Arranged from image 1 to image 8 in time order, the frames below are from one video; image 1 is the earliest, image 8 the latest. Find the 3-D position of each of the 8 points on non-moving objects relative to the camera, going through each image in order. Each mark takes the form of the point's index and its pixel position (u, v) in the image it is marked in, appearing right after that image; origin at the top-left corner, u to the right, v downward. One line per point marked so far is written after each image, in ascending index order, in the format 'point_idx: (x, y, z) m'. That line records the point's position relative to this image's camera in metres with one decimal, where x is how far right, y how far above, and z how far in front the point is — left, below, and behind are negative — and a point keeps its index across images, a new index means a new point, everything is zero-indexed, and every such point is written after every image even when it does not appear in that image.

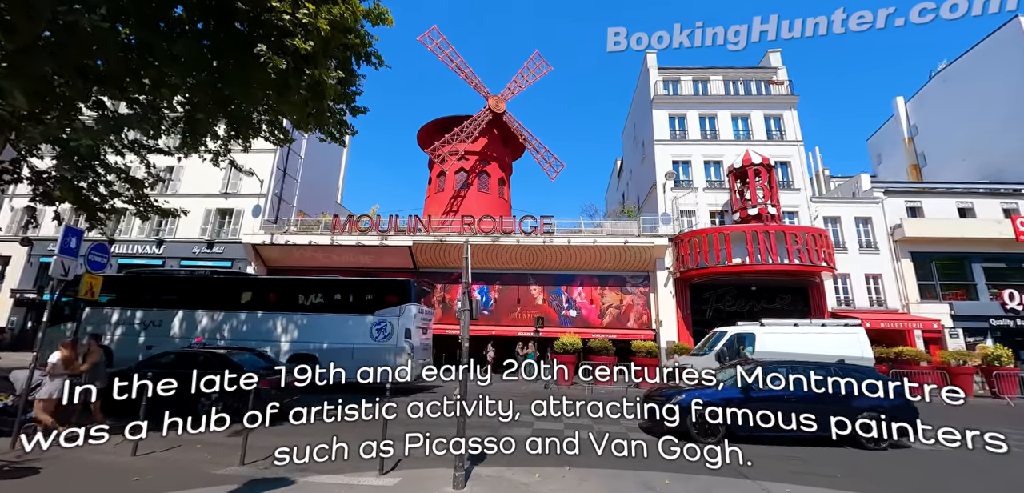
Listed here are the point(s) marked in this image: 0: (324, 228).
0: (-8.3, +0.8, +18.6) m
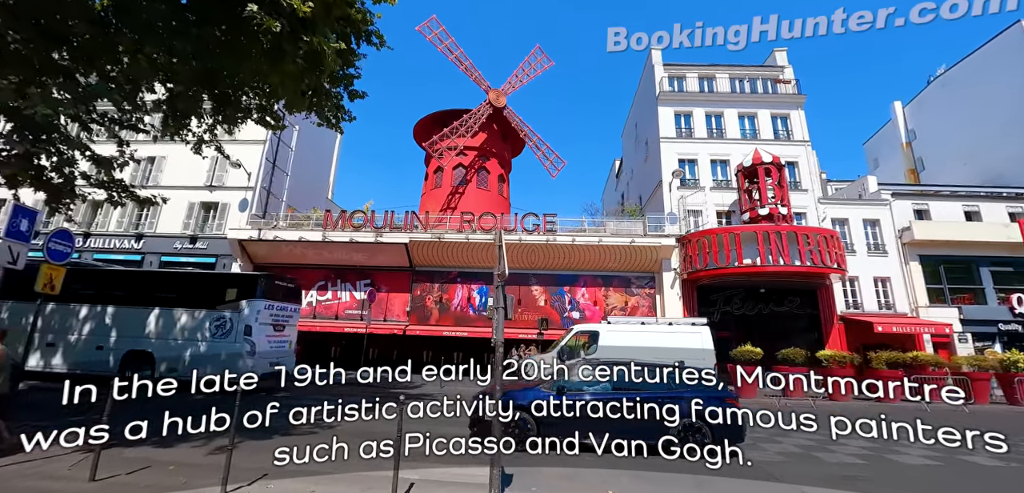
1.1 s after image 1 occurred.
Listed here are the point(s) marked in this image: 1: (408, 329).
0: (-8.2, +0.9, +17.7) m
1: (-4.1, -3.3, +16.9) m
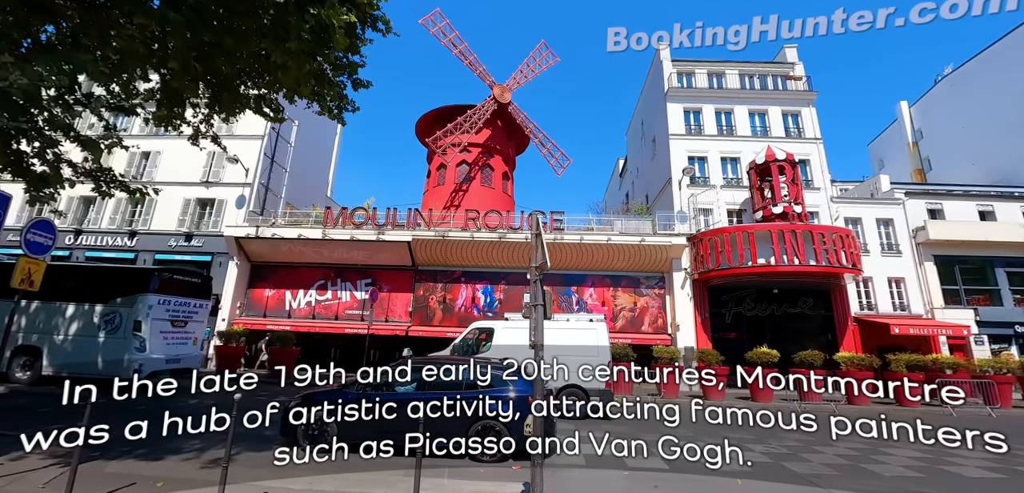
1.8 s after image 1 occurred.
0: (-8.0, +1.0, +17.1) m
1: (-3.9, -3.2, +16.4) m
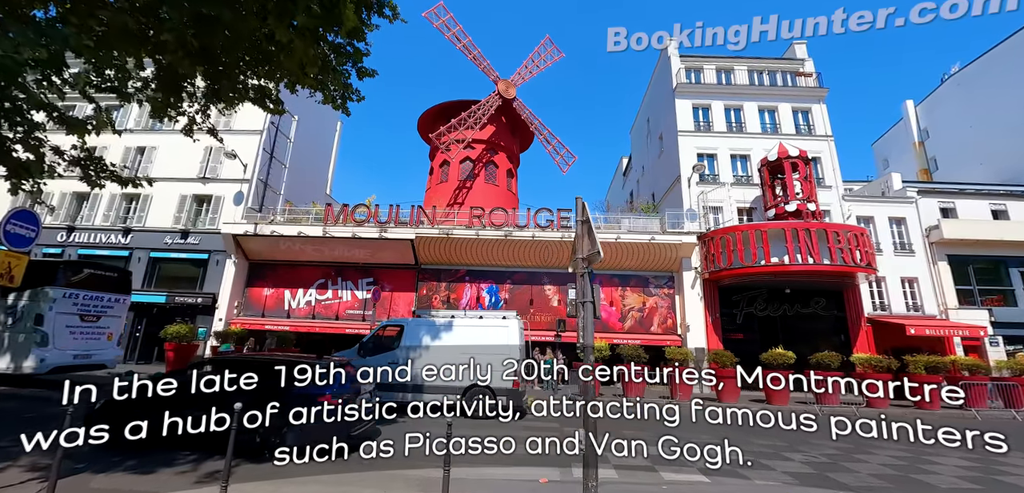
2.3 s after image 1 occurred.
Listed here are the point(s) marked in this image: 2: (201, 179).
0: (-7.8, +1.1, +16.7) m
1: (-3.7, -3.1, +16.0) m
2: (-13.2, +2.8, +18.0) m
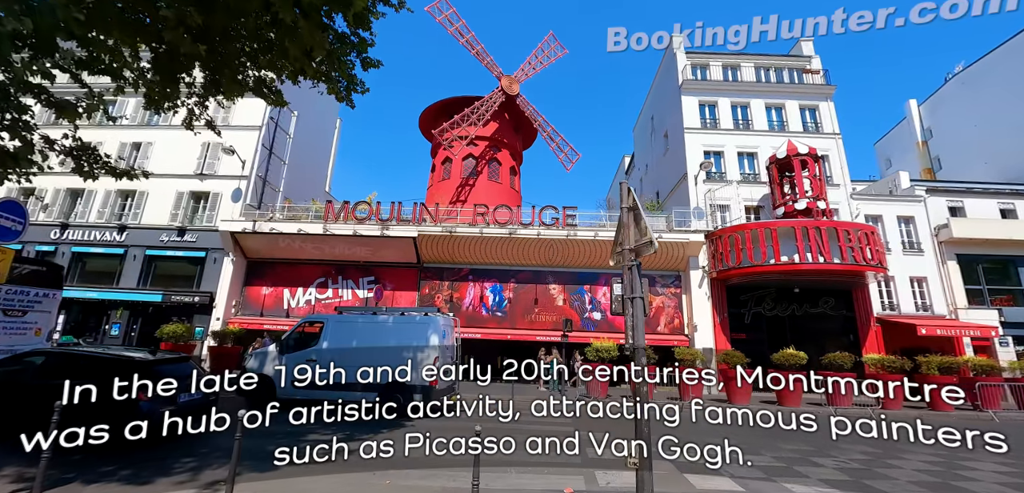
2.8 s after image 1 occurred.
0: (-7.6, +1.2, +16.3) m
1: (-3.5, -3.1, +15.6) m
2: (-13.0, +2.9, +17.6) m
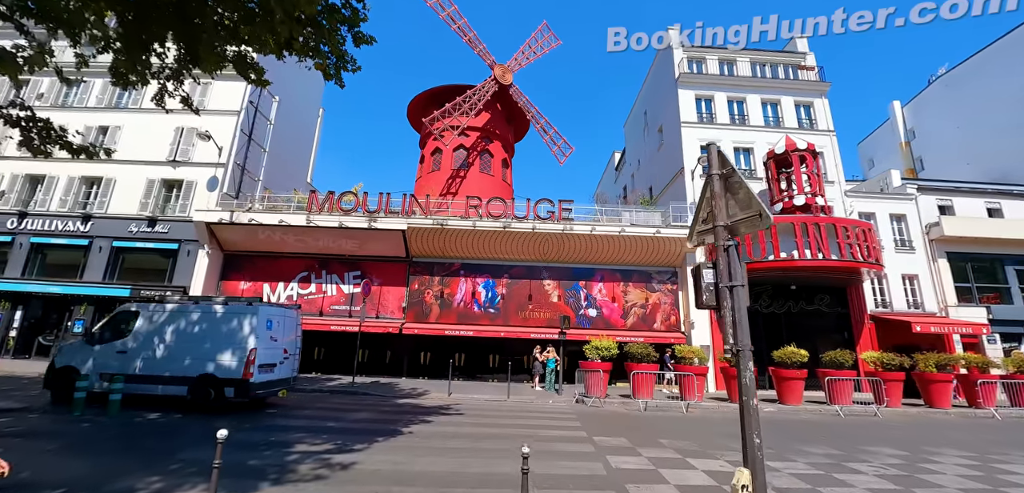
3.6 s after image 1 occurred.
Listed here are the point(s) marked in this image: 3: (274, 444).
0: (-7.9, +1.4, +15.5) m
1: (-3.8, -2.8, +15.0) m
2: (-13.3, +3.3, +16.6) m
3: (-3.2, -2.6, +5.7) m
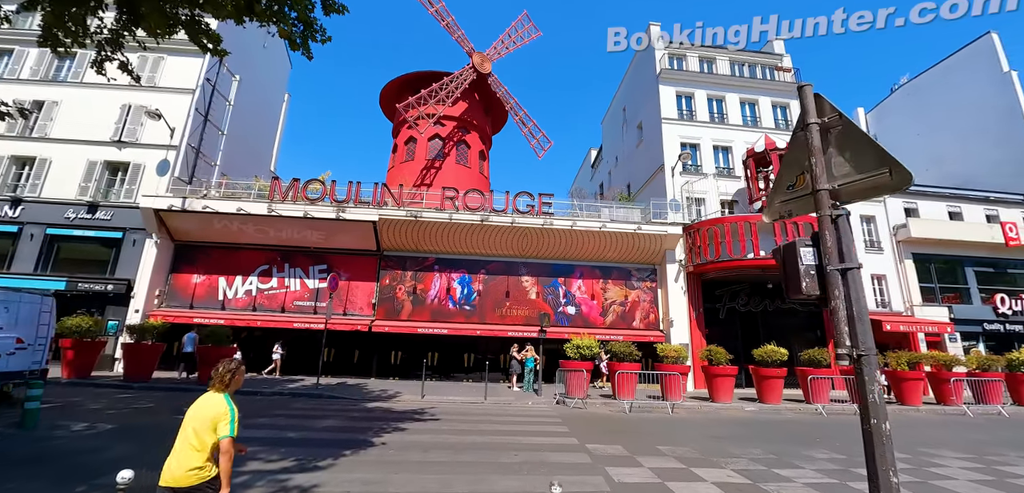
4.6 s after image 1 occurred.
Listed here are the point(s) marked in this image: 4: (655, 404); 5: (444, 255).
0: (-8.6, +1.8, +14.3) m
1: (-4.6, -2.6, +14.1) m
2: (-14.1, +3.7, +15.0) m
3: (-3.4, -2.4, +4.9) m
4: (+3.4, -3.8, +10.2) m
5: (-2.5, -0.3, +15.3) m
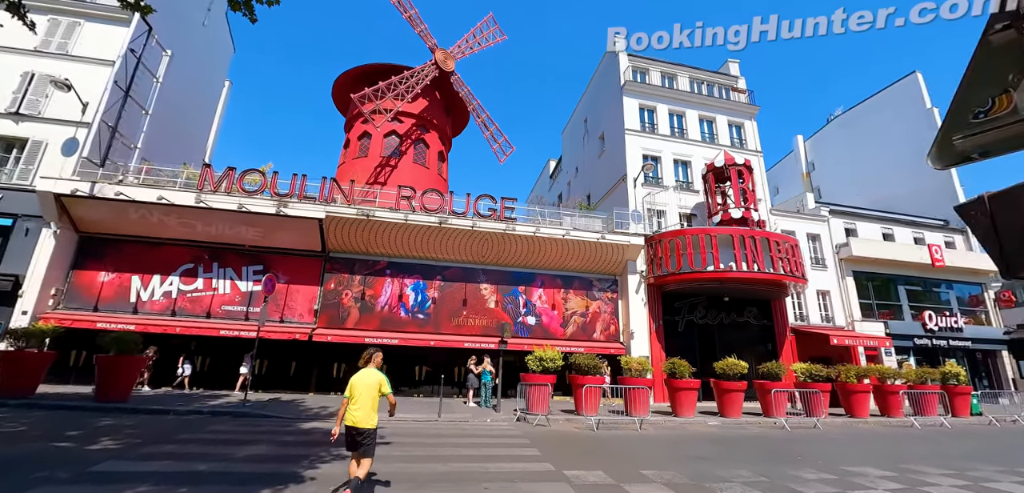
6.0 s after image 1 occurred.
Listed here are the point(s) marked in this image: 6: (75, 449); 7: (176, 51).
0: (-9.8, +1.9, +12.6) m
1: (-5.9, -2.6, +12.7) m
2: (-15.2, +3.9, +12.8) m
3: (-3.7, -2.2, +3.7) m
4: (+2.5, -3.9, +9.7) m
5: (-3.9, -0.4, +14.3) m
6: (-6.0, -2.8, +5.9) m
7: (-13.2, +7.6, +16.7) m
